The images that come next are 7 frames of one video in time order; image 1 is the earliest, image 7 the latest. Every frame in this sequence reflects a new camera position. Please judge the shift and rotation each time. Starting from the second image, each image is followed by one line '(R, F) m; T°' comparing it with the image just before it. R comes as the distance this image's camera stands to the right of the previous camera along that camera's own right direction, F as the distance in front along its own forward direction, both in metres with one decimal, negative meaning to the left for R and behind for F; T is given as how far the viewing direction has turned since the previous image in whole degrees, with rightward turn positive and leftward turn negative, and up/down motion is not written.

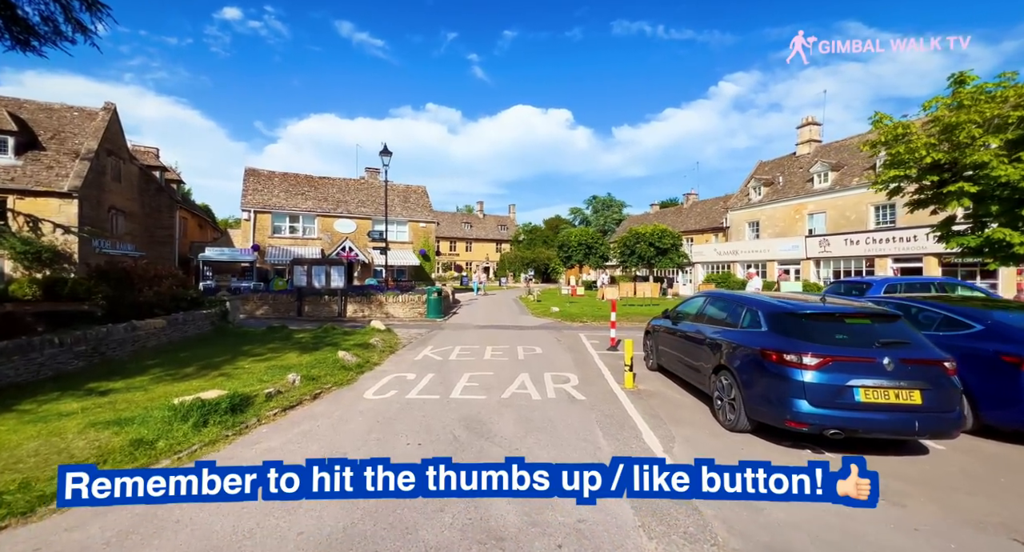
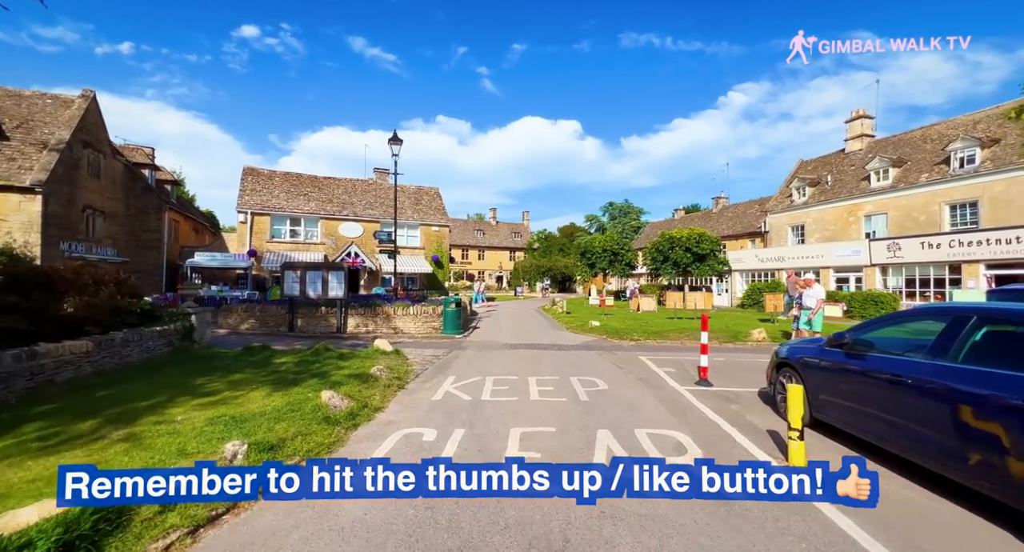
(-0.8, +3.0) m; -1°
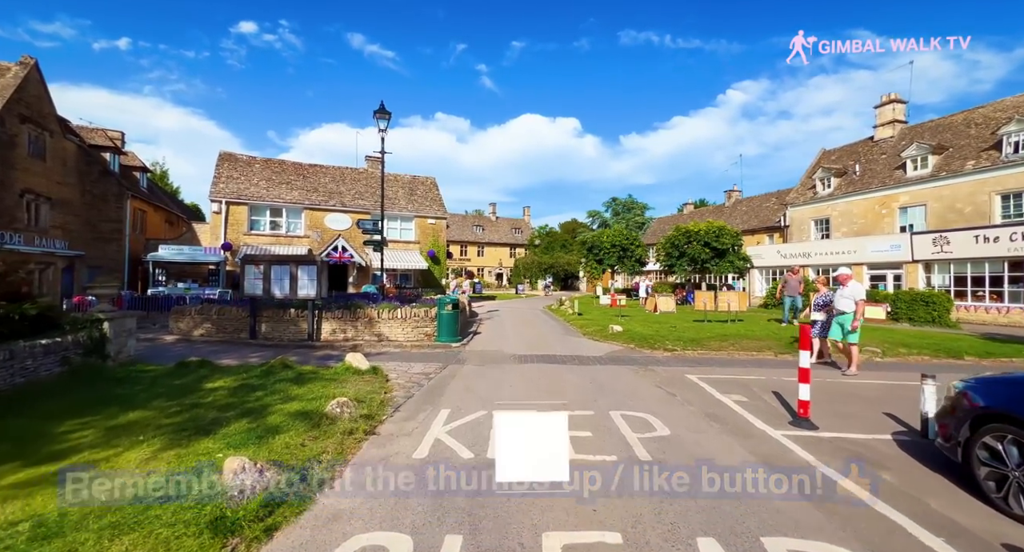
(-0.3, +2.5) m; 0°
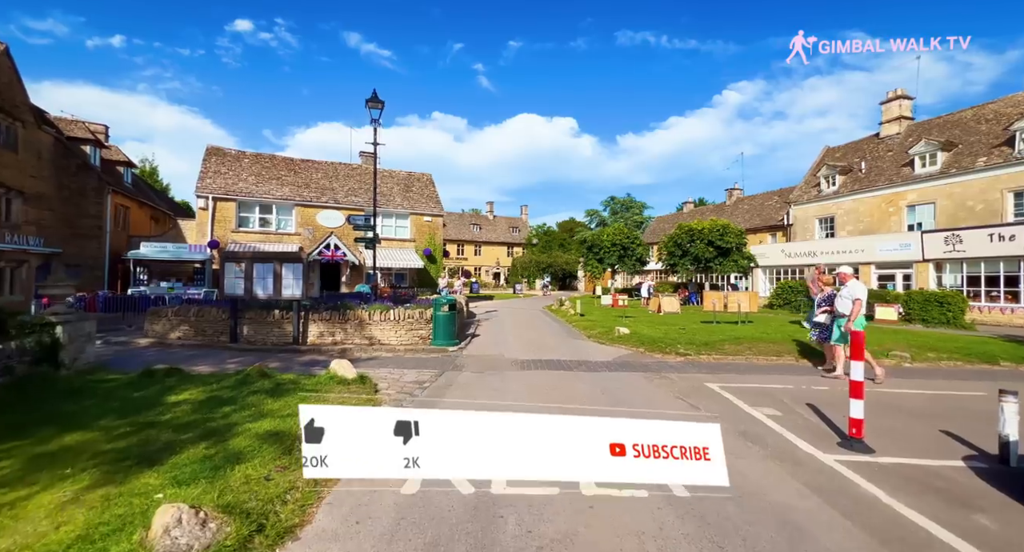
(-0.1, +0.8) m; 0°
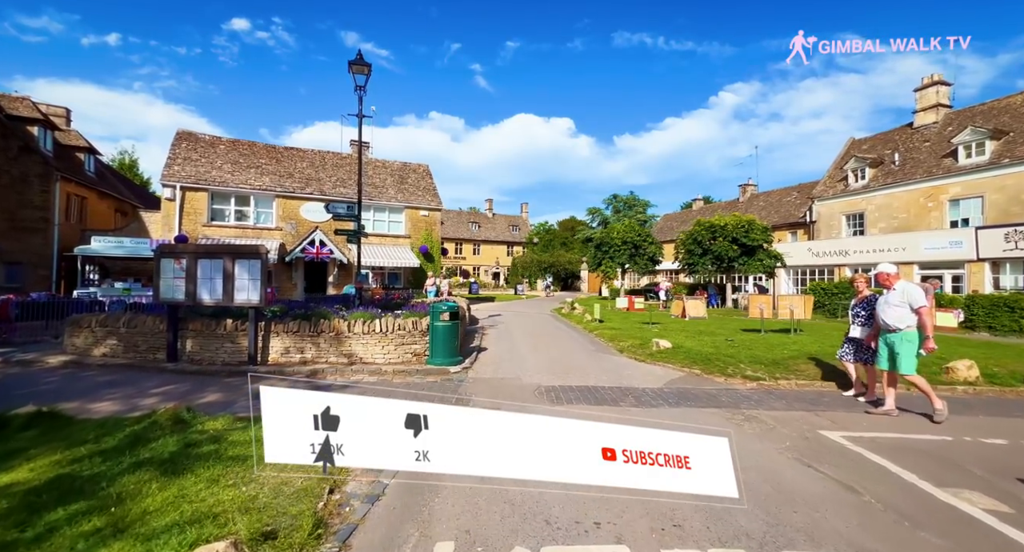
(-0.4, +2.5) m; 0°
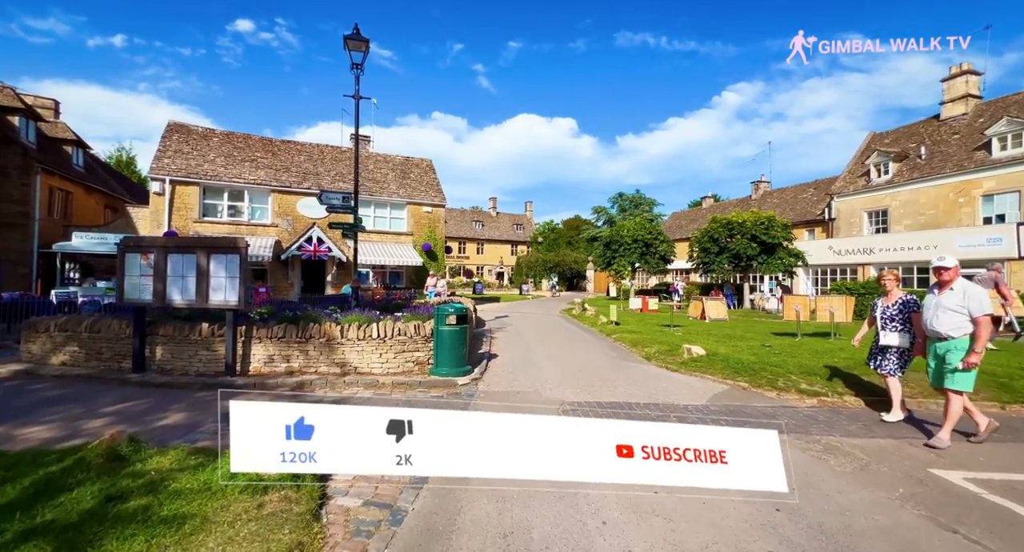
(-0.2, +1.2) m; 0°
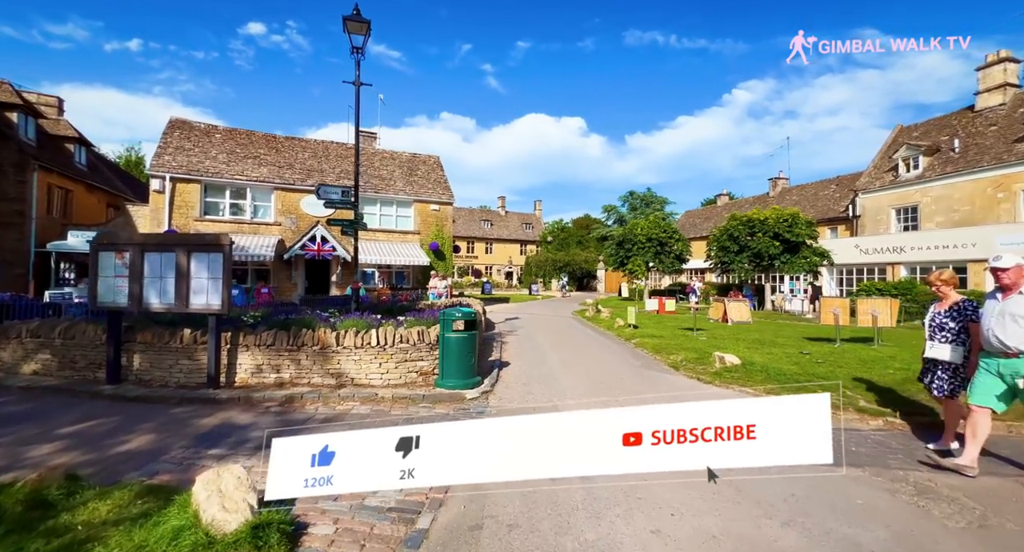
(-0.1, +0.9) m; -1°
